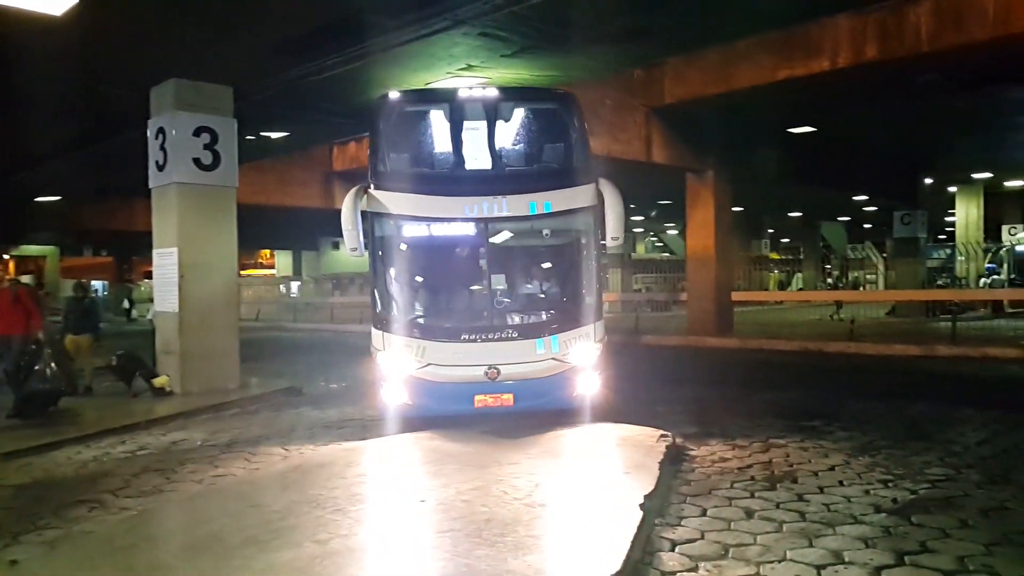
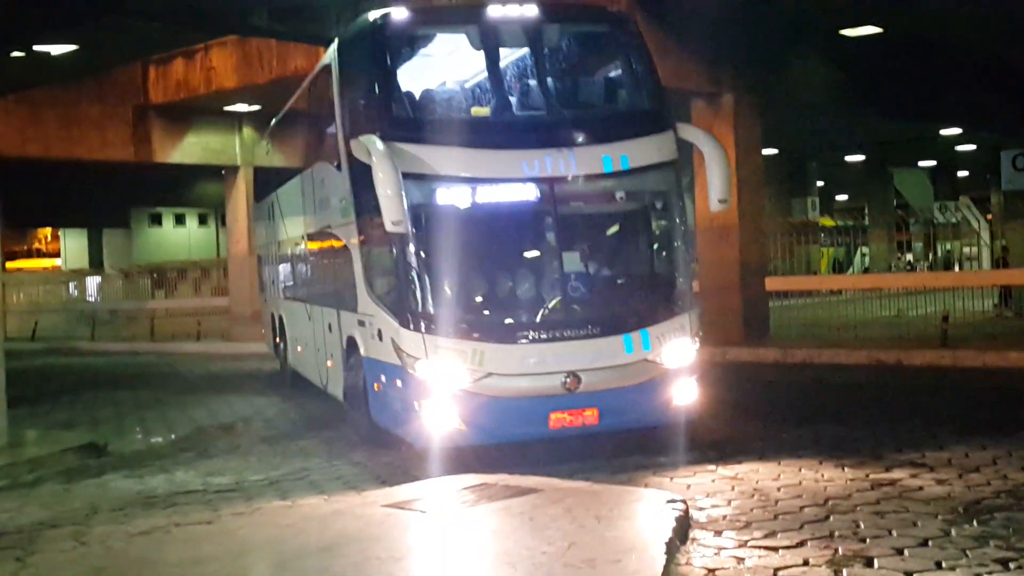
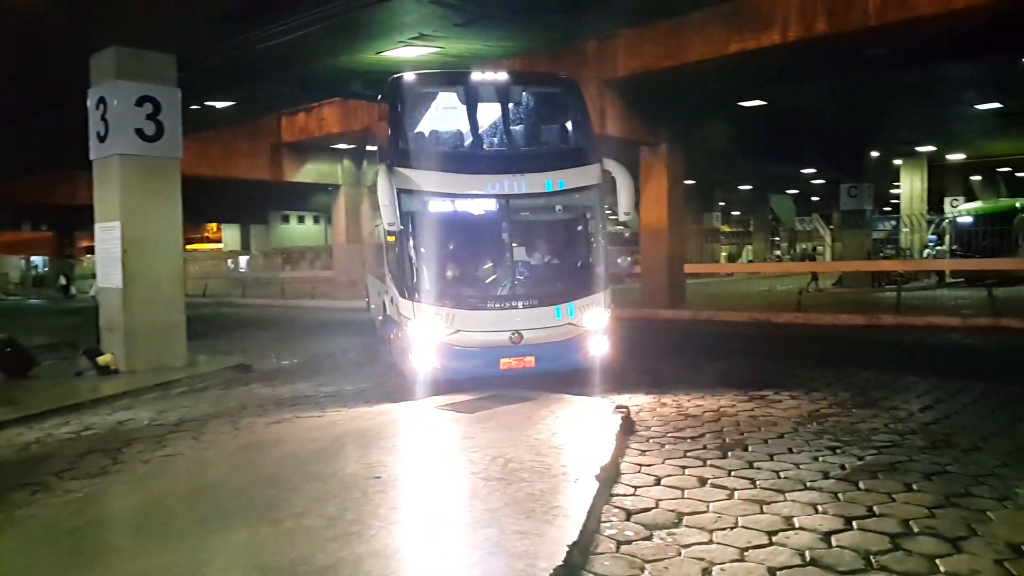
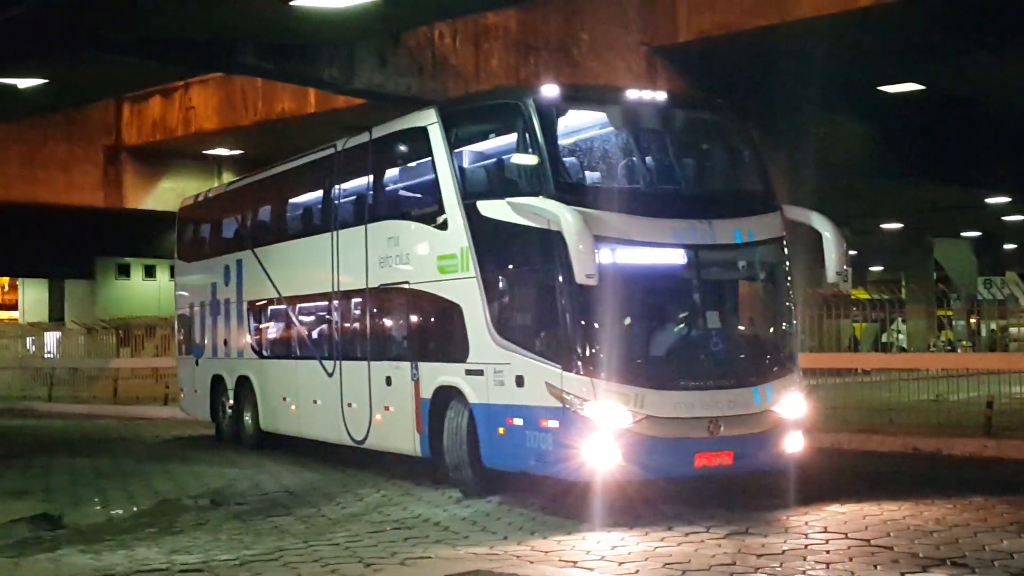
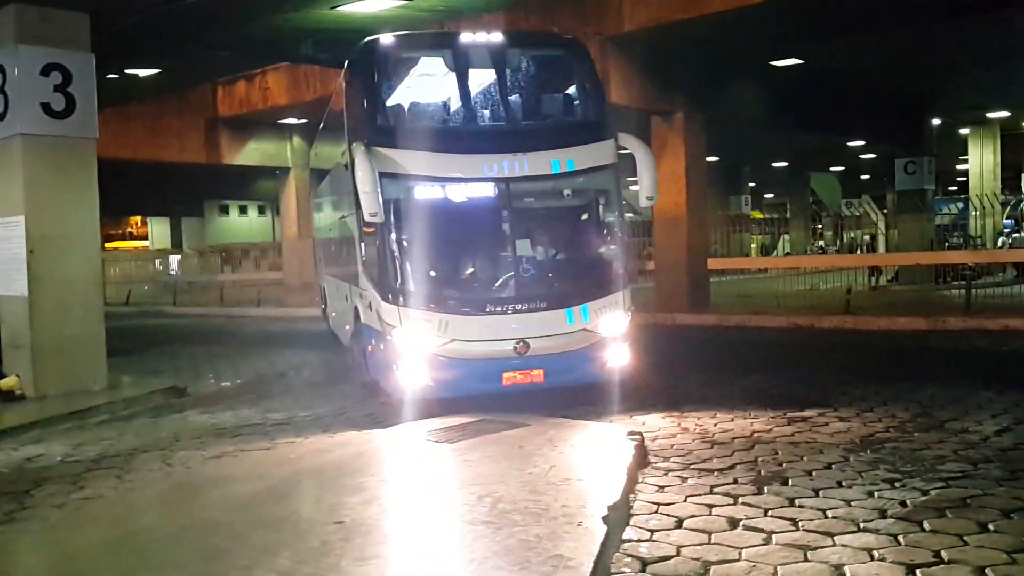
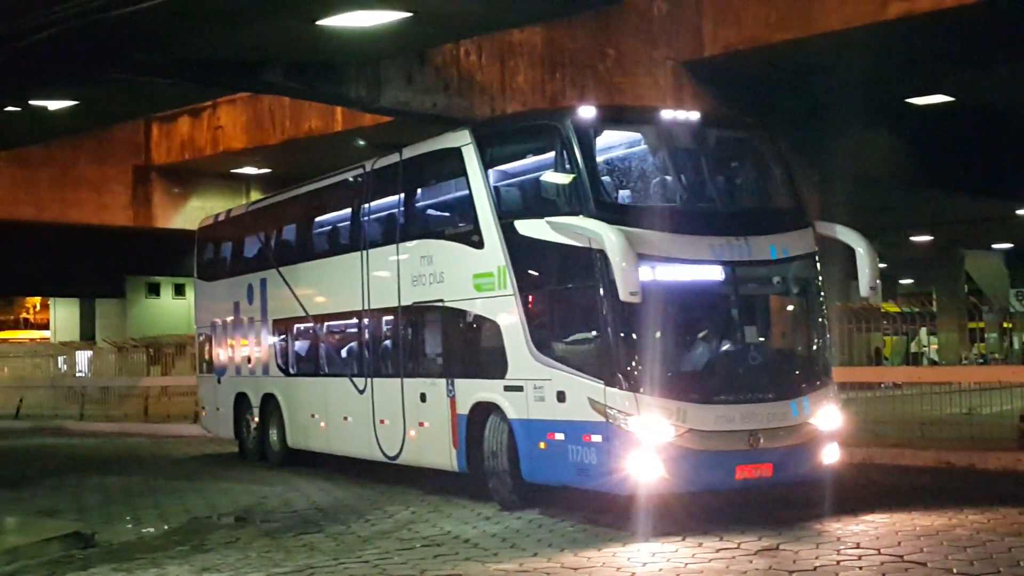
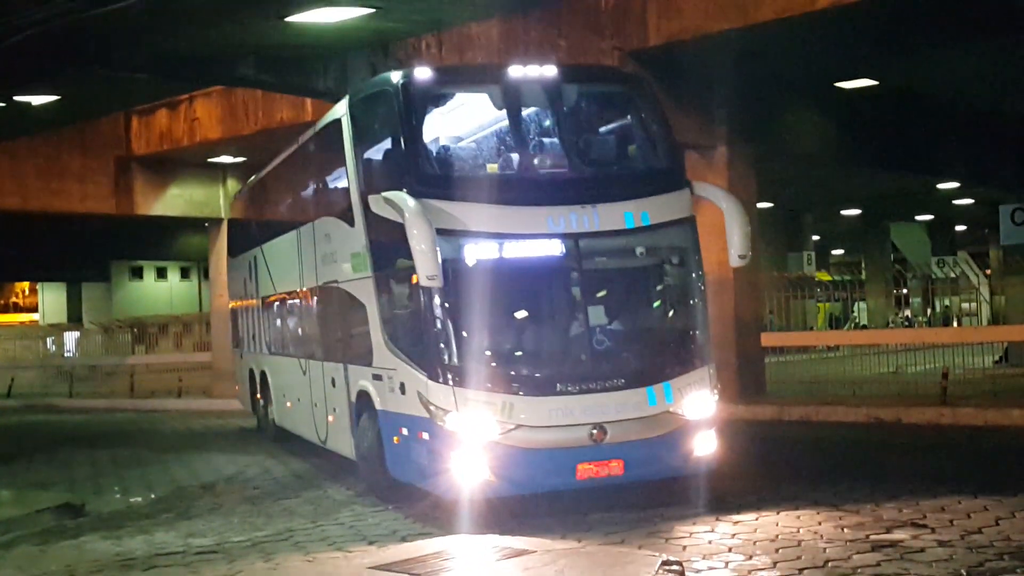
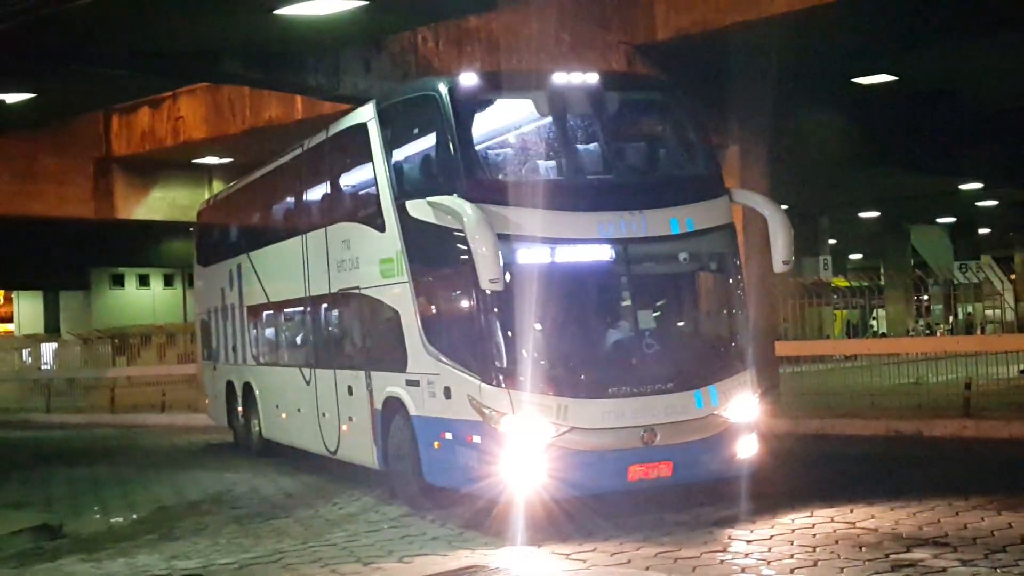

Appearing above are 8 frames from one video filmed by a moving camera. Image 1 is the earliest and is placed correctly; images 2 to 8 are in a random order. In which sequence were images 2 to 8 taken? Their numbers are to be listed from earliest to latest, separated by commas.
3, 5, 2, 7, 8, 4, 6
